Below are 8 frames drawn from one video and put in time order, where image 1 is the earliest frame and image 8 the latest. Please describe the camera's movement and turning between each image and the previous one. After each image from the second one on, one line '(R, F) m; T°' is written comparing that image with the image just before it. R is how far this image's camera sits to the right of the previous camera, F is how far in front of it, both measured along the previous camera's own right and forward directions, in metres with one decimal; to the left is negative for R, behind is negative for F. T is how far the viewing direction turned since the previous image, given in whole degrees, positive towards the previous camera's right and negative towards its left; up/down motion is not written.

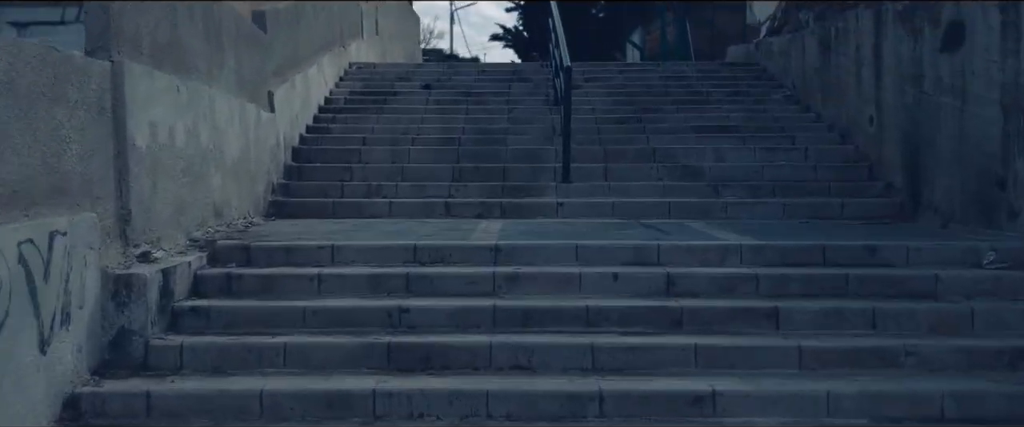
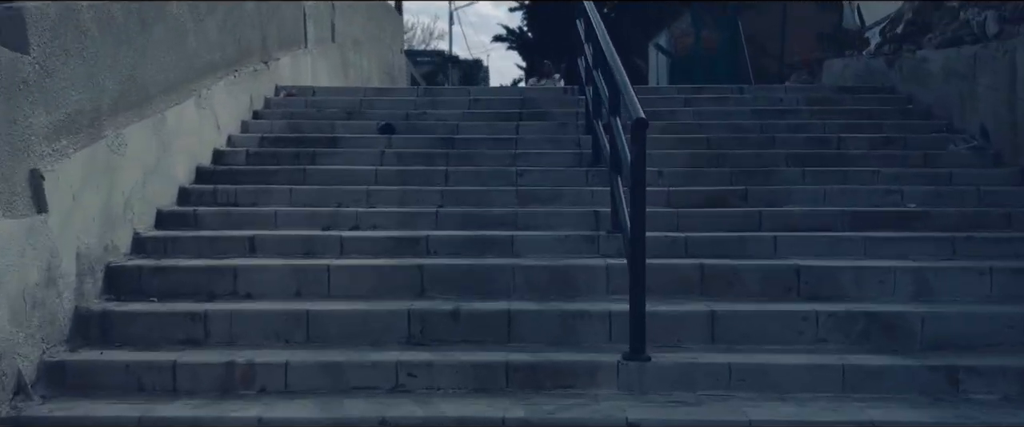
(-0.1, +4.3) m; 0°
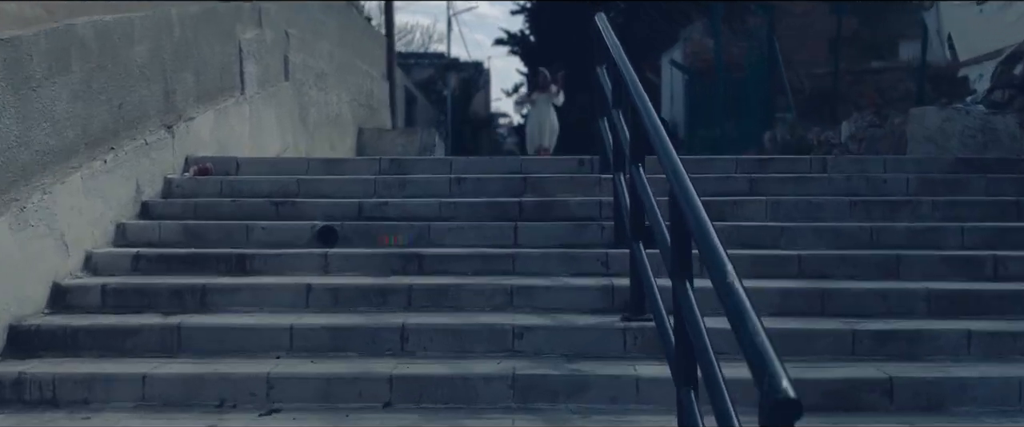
(0.0, +2.3) m; 0°
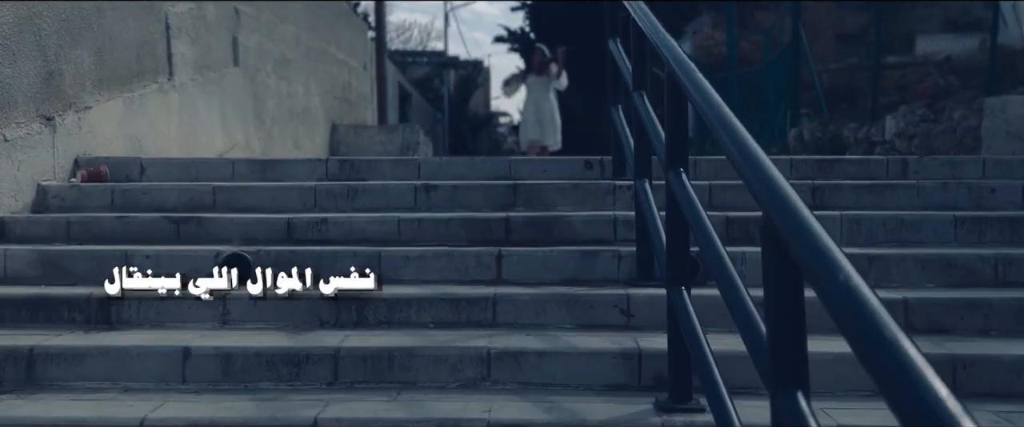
(+0.1, +1.4) m; 0°
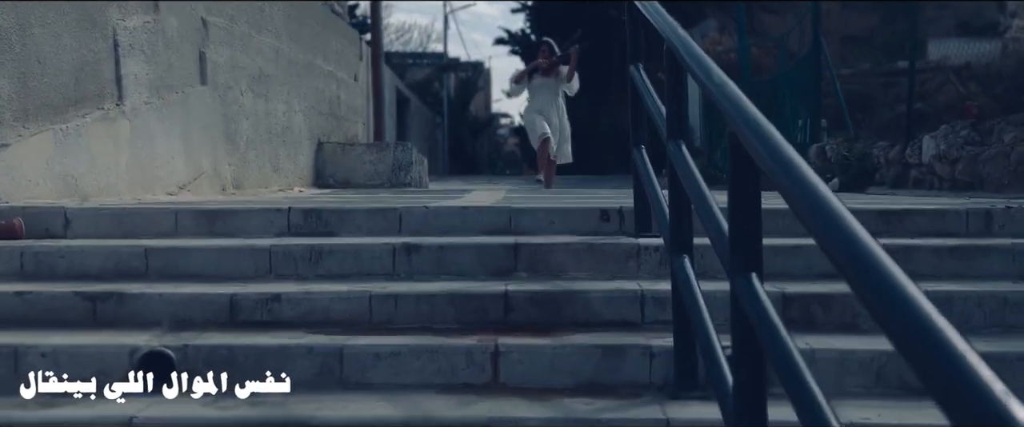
(0.0, +0.8) m; 0°
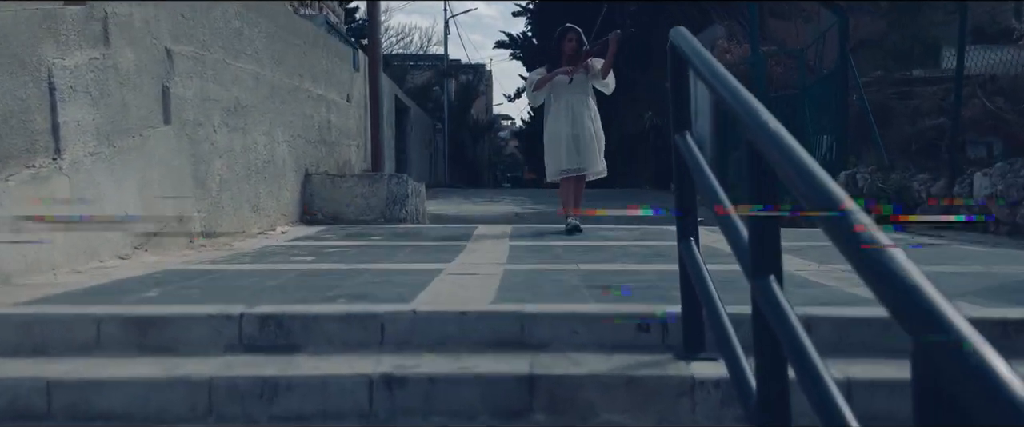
(0.0, +0.9) m; 0°
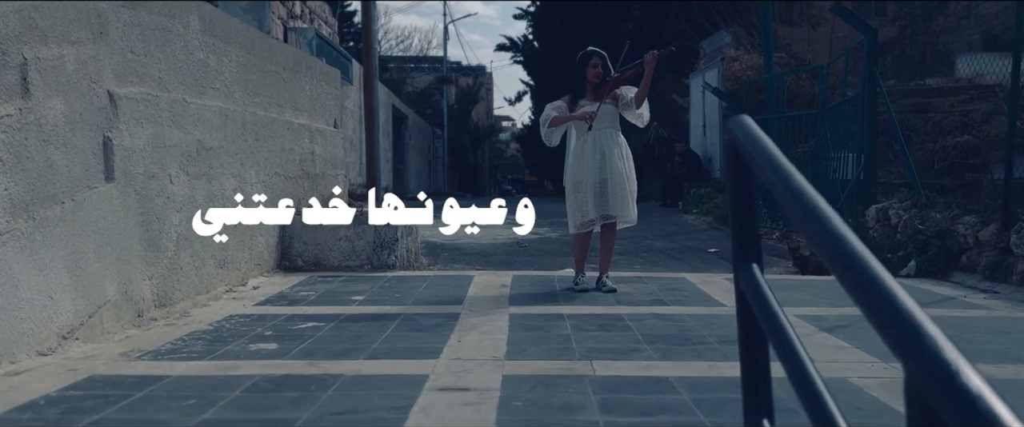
(0.0, +0.9) m; 0°
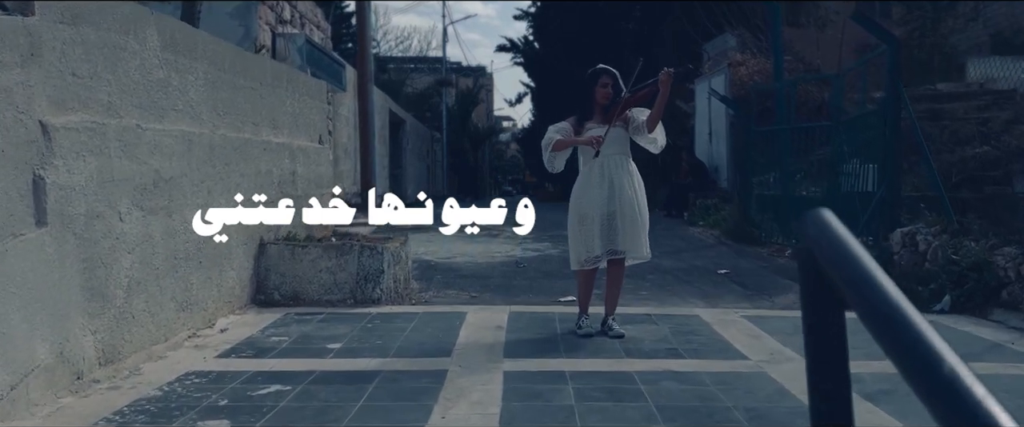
(0.0, +0.7) m; 0°
